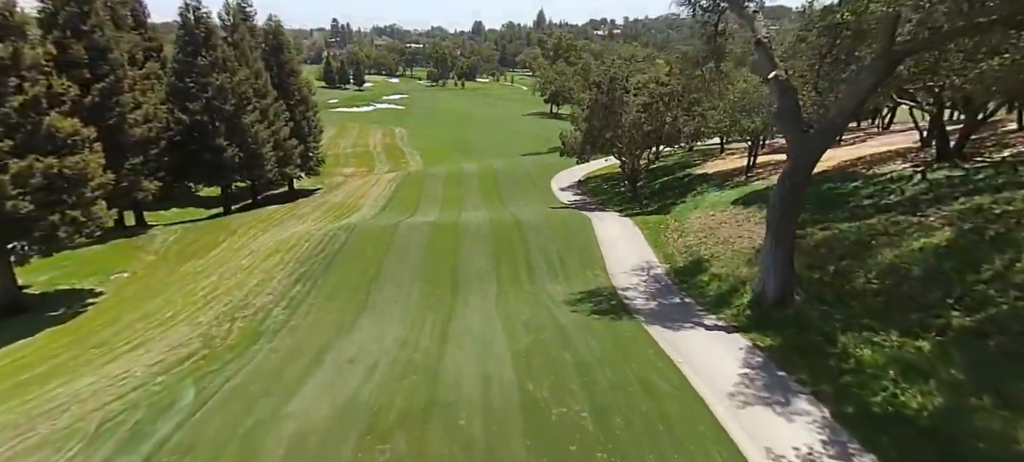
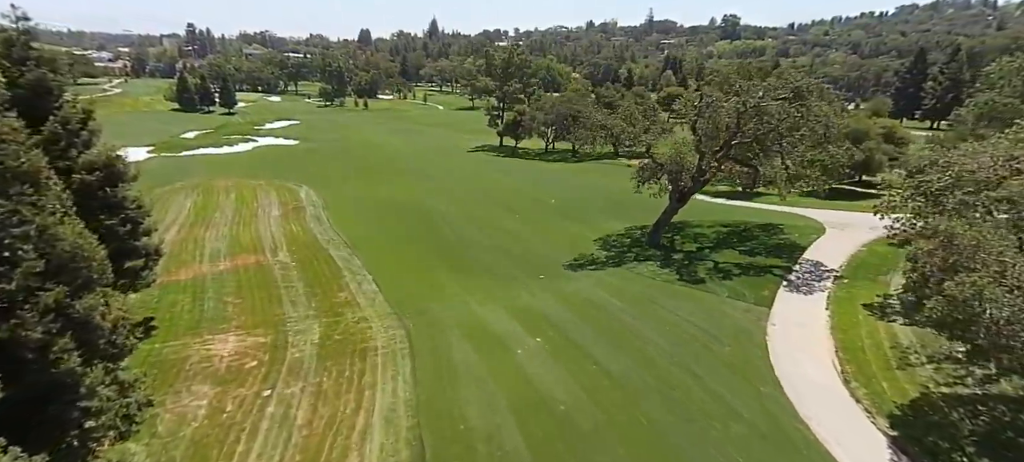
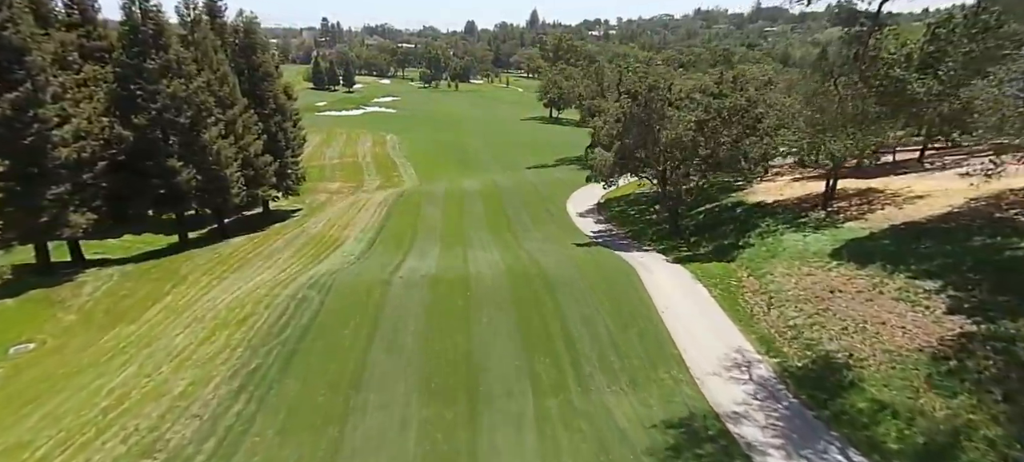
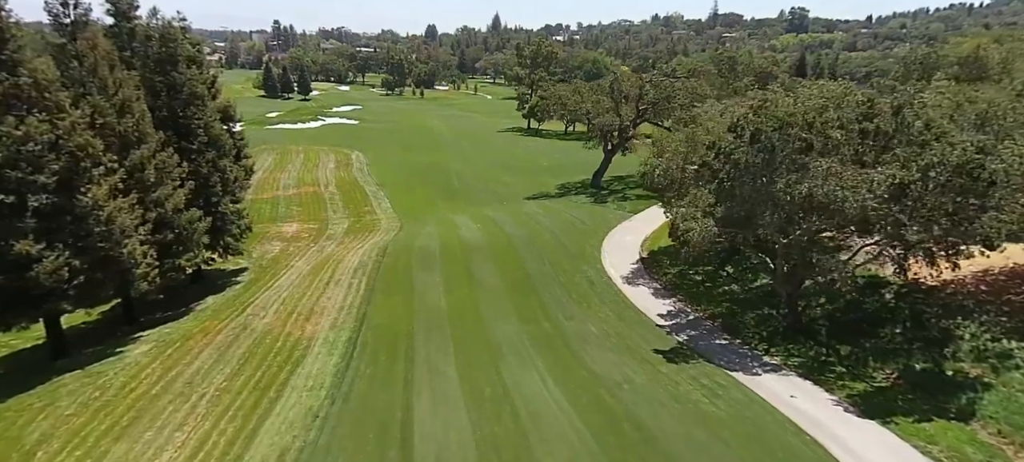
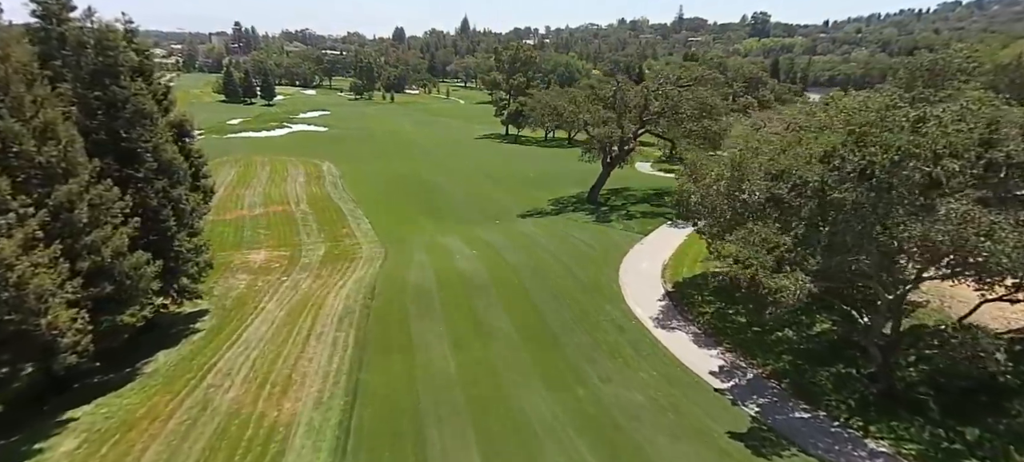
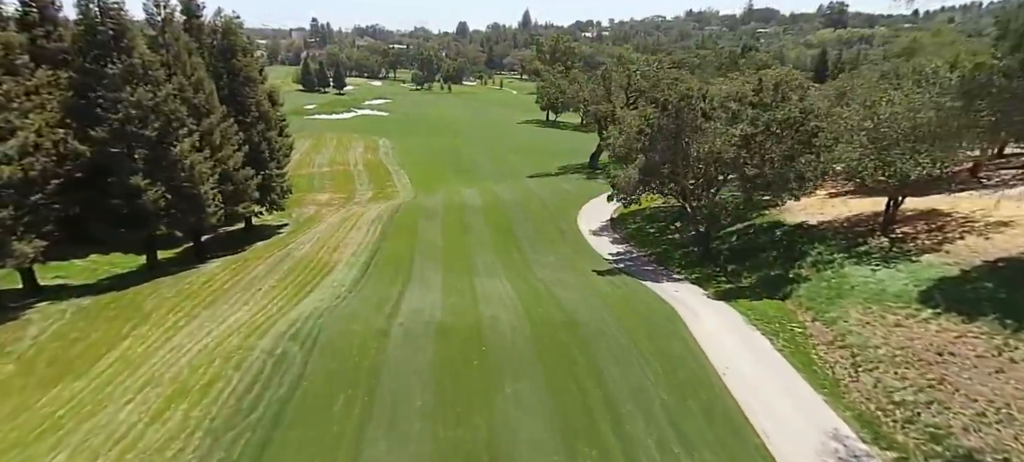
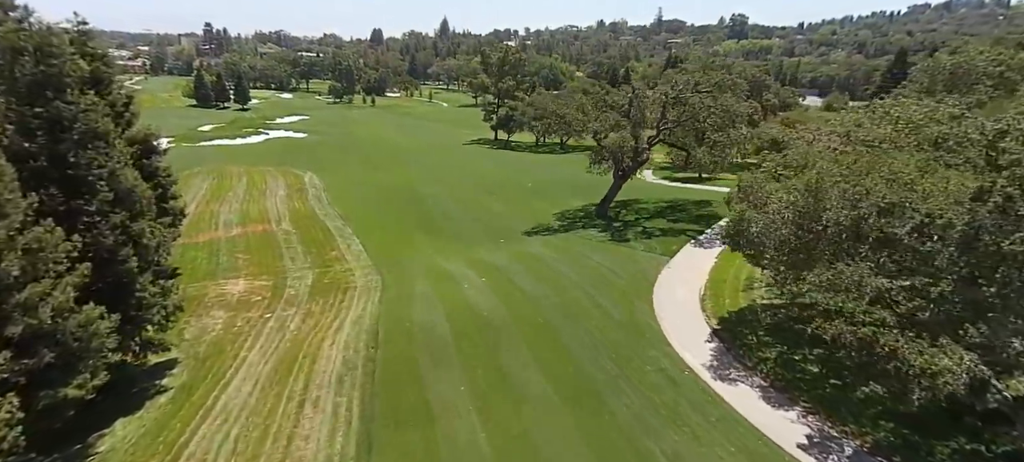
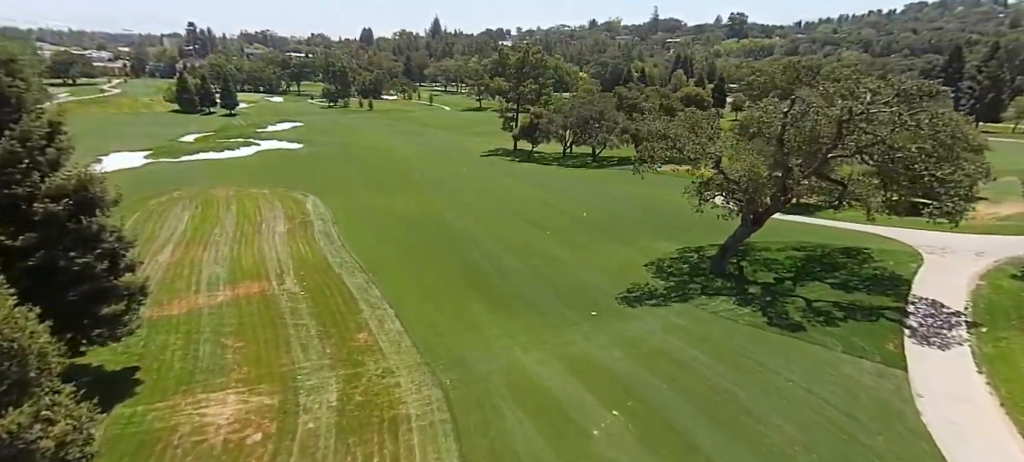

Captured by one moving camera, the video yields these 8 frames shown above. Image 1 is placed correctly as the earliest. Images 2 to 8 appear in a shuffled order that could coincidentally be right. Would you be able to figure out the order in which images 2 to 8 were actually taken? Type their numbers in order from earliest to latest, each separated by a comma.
3, 6, 4, 5, 7, 2, 8
